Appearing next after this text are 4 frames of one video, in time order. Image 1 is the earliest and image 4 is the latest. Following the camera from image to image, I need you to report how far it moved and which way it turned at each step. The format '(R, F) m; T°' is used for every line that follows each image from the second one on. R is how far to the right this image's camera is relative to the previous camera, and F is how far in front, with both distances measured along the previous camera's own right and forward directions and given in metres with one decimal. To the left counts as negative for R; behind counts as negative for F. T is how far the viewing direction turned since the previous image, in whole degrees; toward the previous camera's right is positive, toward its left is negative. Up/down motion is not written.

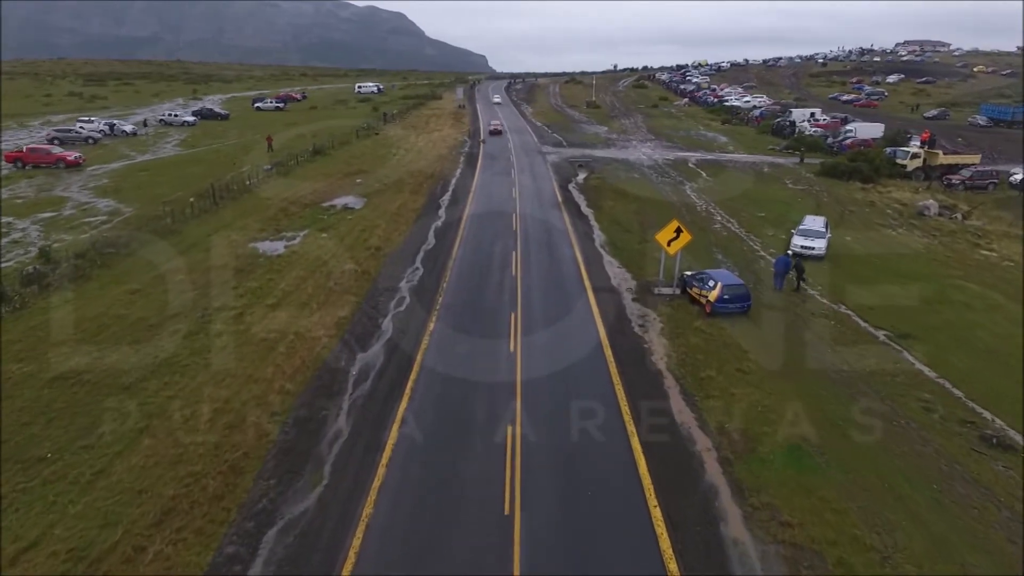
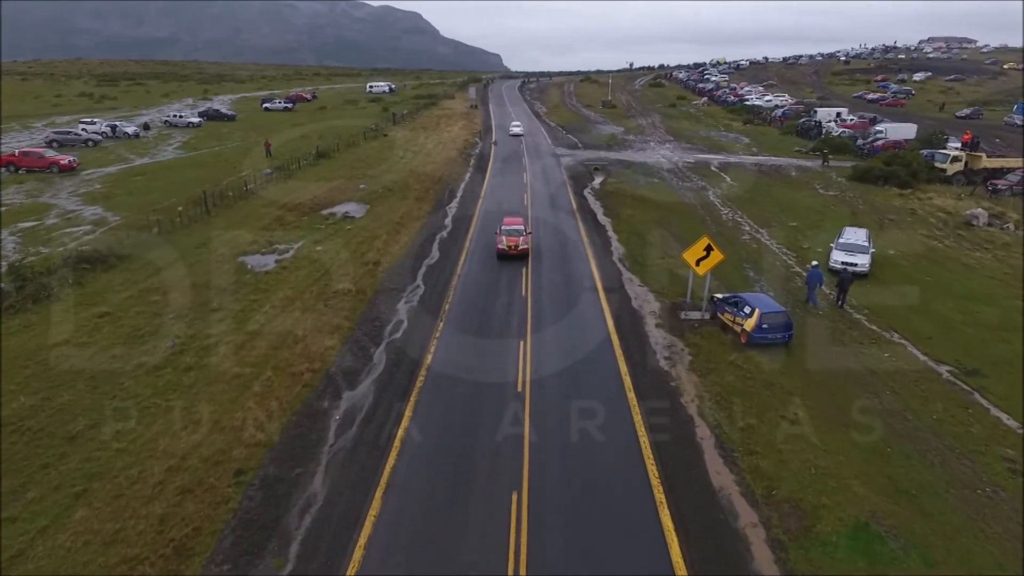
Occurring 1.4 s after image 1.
(+0.1, +2.5) m; -1°
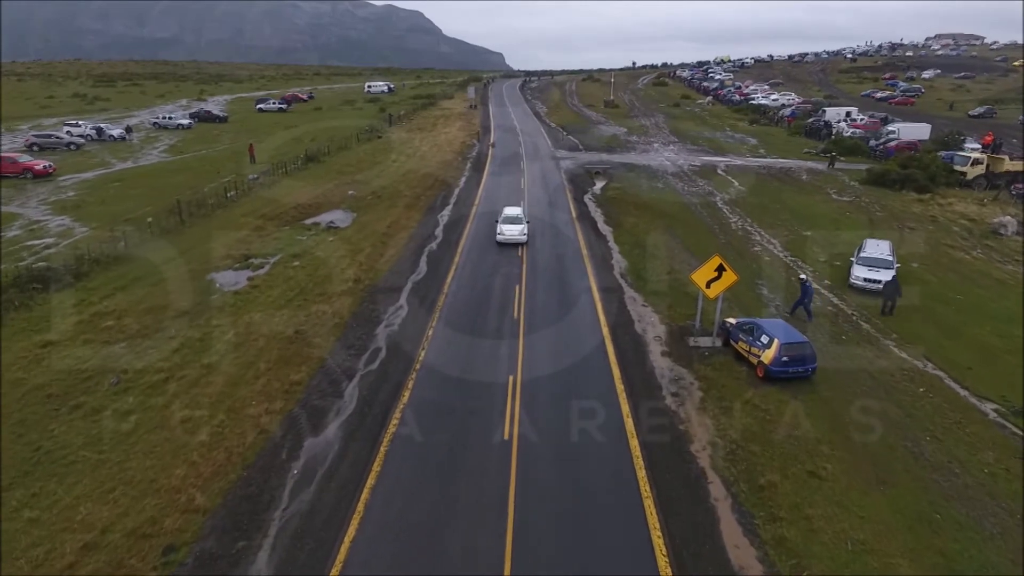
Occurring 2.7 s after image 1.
(+0.4, +2.1) m; 0°
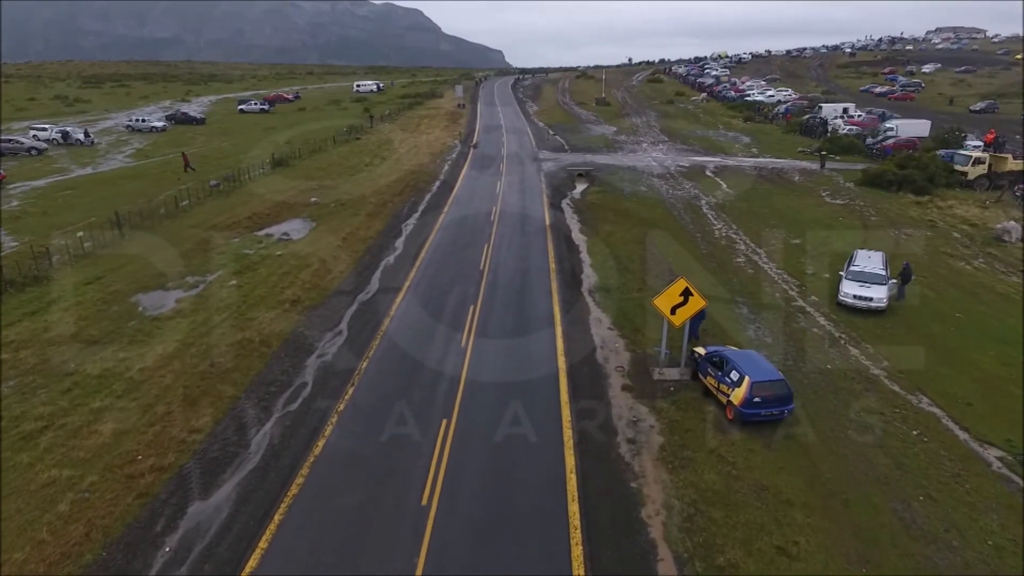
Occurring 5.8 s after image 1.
(+1.7, +2.2) m; 0°
